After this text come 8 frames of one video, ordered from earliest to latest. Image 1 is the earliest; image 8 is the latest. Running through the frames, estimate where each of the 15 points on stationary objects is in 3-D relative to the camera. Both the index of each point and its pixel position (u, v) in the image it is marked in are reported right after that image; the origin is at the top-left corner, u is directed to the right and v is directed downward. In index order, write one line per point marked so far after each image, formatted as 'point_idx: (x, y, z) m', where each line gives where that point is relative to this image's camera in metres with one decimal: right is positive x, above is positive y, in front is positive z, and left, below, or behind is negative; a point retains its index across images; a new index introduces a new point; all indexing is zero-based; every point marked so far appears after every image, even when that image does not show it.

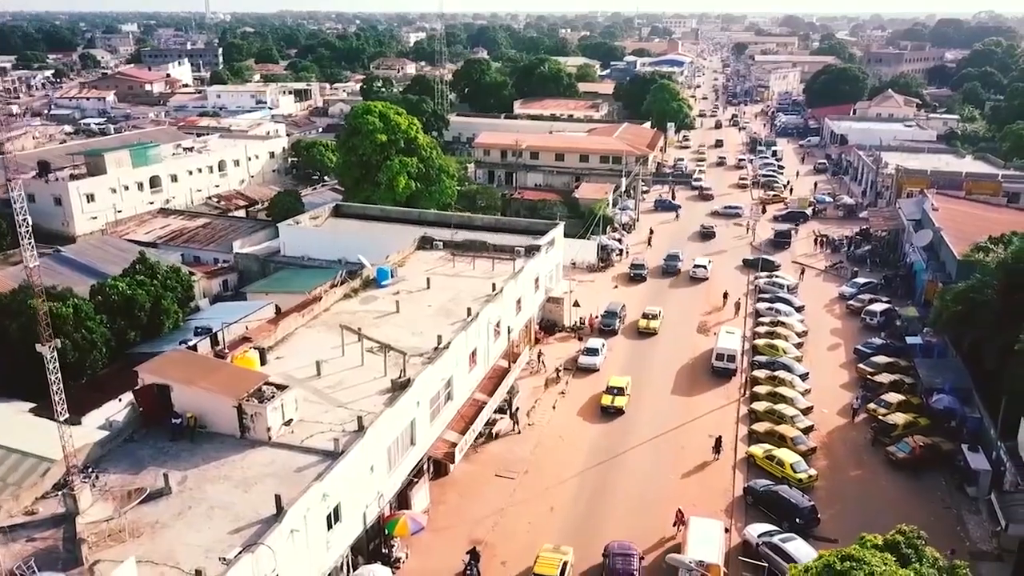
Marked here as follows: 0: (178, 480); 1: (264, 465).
0: (-7.1, -4.1, +17.5) m
1: (-5.5, -3.9, +18.0) m
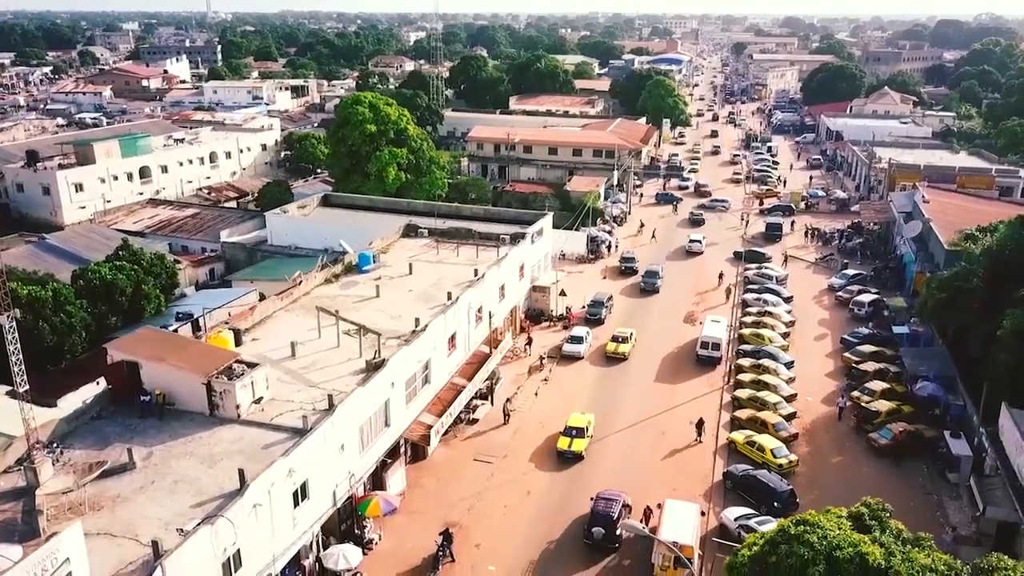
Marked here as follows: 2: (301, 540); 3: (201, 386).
0: (-7.8, -3.5, +17.3) m
1: (-6.1, -3.4, +17.9) m
2: (-4.5, -5.3, +17.6) m
3: (-7.1, -2.3, +18.8) m
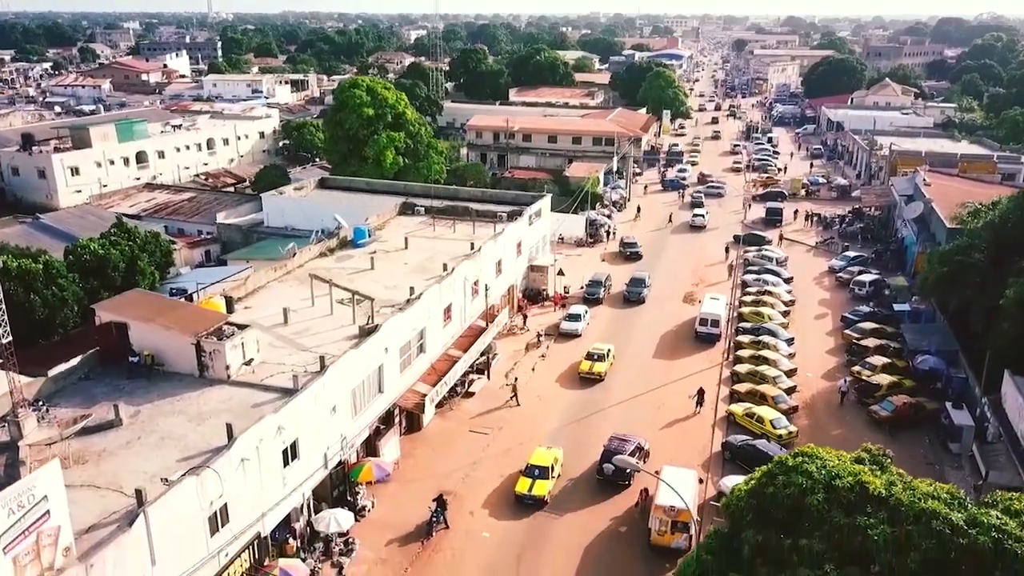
0: (-7.9, -2.6, +17.0) m
1: (-6.2, -2.4, +17.5) m
2: (-4.6, -4.4, +17.3) m
3: (-7.2, -1.3, +18.5) m
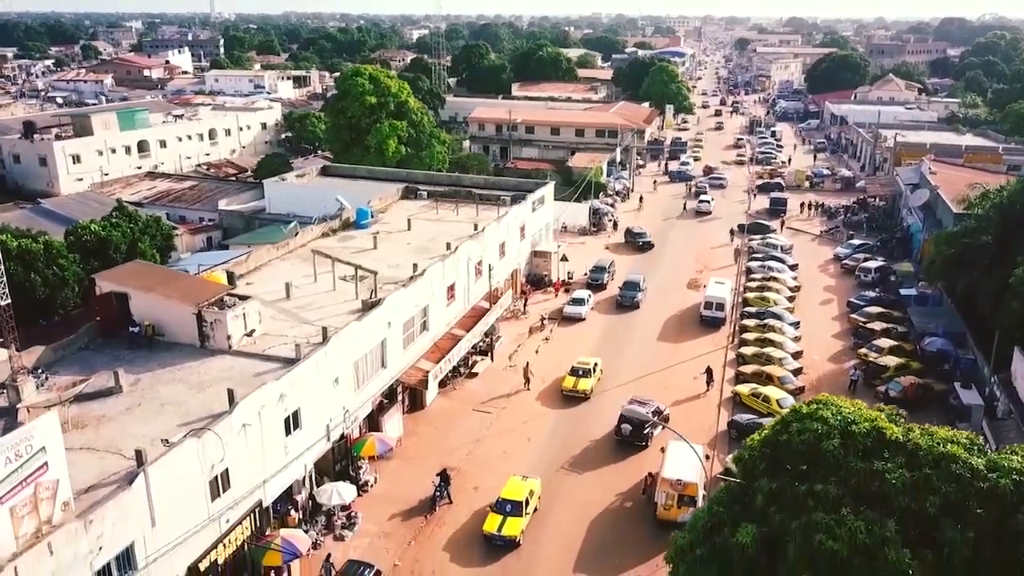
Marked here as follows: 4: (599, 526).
0: (-7.8, -1.9, +16.8) m
1: (-6.1, -1.7, +17.3) m
2: (-4.5, -3.7, +17.1) m
3: (-7.1, -0.6, +18.2) m
4: (+2.0, -5.6, +19.0) m
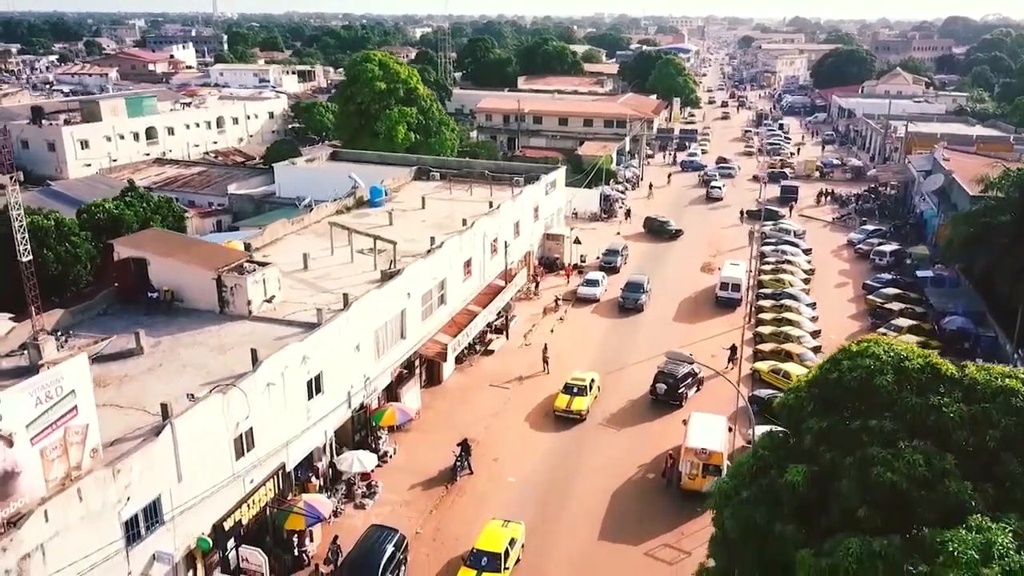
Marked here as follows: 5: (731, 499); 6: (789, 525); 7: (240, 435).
0: (-7.3, -1.1, +16.6) m
1: (-5.6, -1.0, +17.1) m
2: (-4.0, -2.9, +16.9) m
3: (-6.6, +0.1, +18.0) m
4: (+2.5, -4.8, +18.8) m
5: (+2.7, -2.6, +10.0) m
6: (+3.1, -2.6, +9.1) m
7: (-4.7, -2.5, +14.2) m
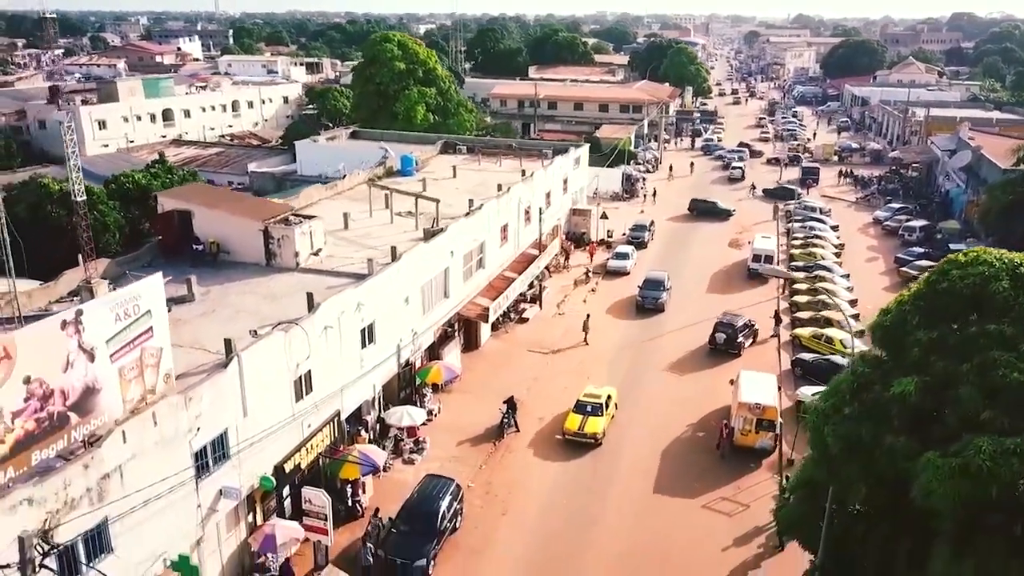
0: (-6.2, -0.1, +16.3) m
1: (-4.5, +0.1, +16.8) m
2: (-2.9, -1.9, +16.6) m
3: (-5.5, +1.2, +17.8) m
4: (+3.6, -3.8, +18.5) m
5: (+3.8, -1.5, +9.7) m
6: (+4.2, -1.6, +8.8) m
7: (-3.6, -1.5, +13.9) m
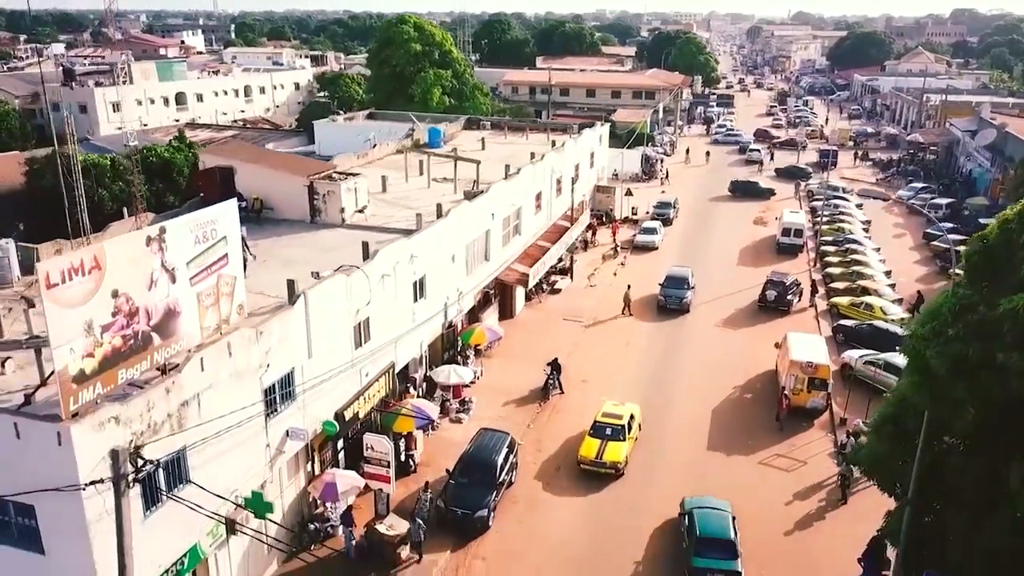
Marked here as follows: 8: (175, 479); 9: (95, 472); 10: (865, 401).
0: (-5.1, +0.8, +16.1) m
1: (-3.5, +1.0, +16.6) m
2: (-1.9, -1.0, +16.3) m
3: (-4.5, +2.1, +17.5) m
4: (+4.7, -2.8, +18.2) m
5: (+4.8, -0.6, +9.4) m
6: (+5.2, -0.7, +8.6) m
7: (-2.5, -0.6, +13.6) m
8: (-3.9, -2.2, +9.5) m
9: (-4.2, -1.8, +8.2) m
10: (+8.1, -2.6, +18.8) m
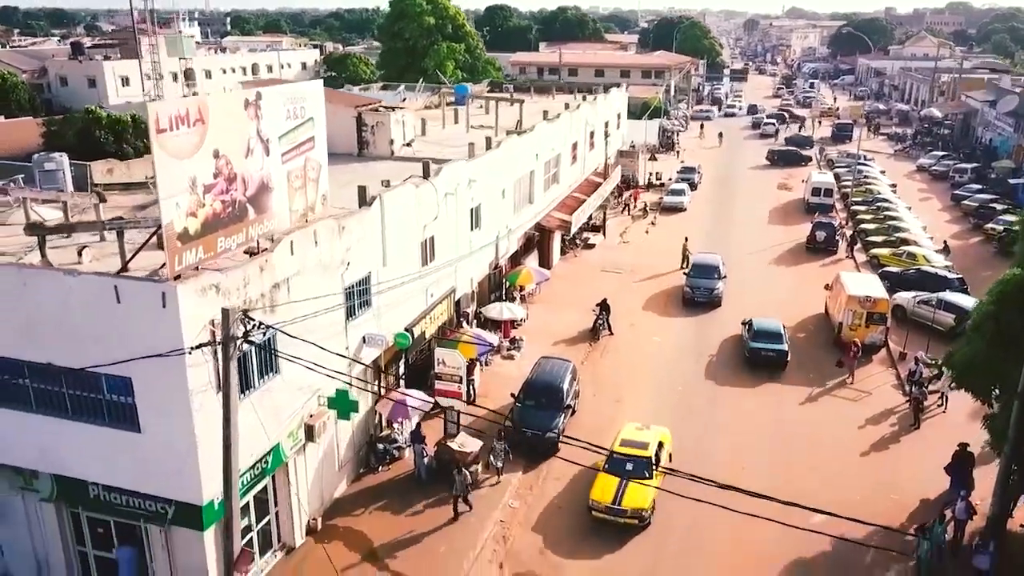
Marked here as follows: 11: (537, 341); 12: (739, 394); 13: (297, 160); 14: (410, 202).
0: (-4.0, +2.2, +15.6) m
1: (-2.3, +2.4, +16.1) m
2: (-0.7, +0.4, +15.9) m
3: (-3.4, +3.5, +17.0) m
4: (+5.8, -1.4, +17.9) m
5: (+6.0, +0.8, +9.1) m
6: (+6.4, +0.7, +8.2) m
7: (-1.4, +0.8, +13.2) m
8: (-2.7, -0.8, +9.1) m
9: (-3.0, -0.5, +7.8) m
10: (+9.2, -1.2, +18.5) m
11: (+0.5, -1.2, +18.3) m
12: (+4.4, -2.1, +16.1) m
13: (-2.5, +1.5, +9.6) m
14: (-1.6, +1.3, +12.5) m
